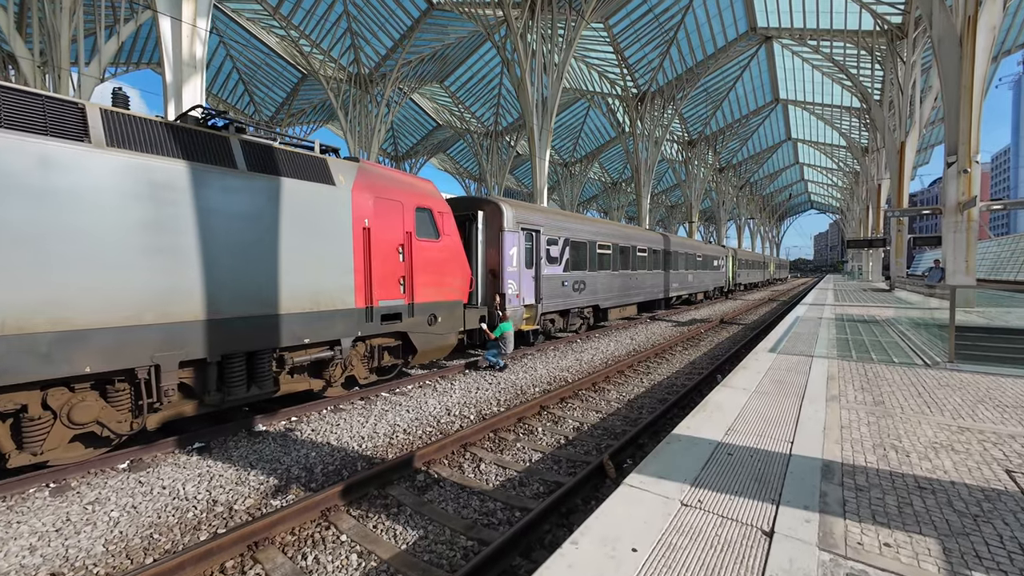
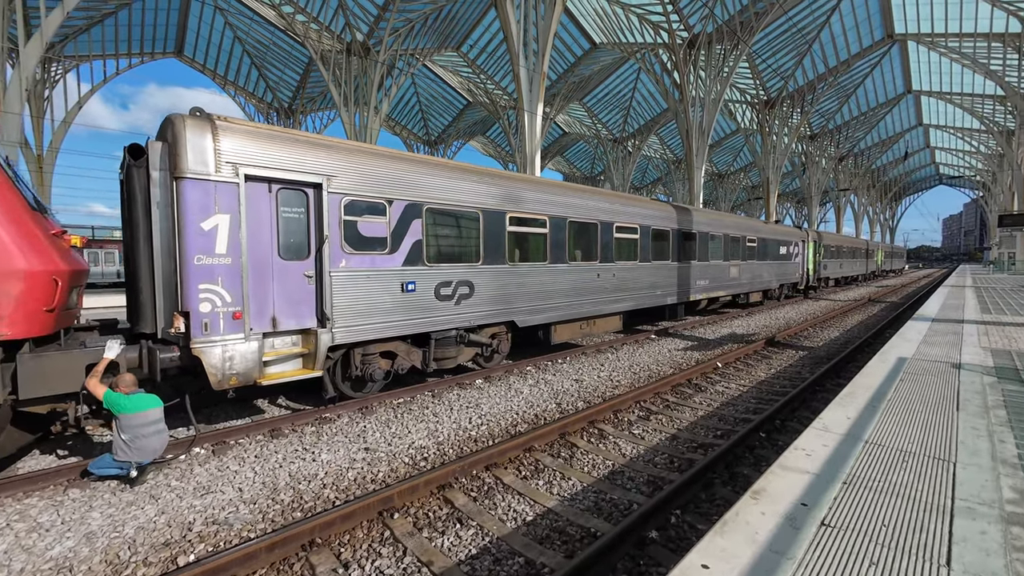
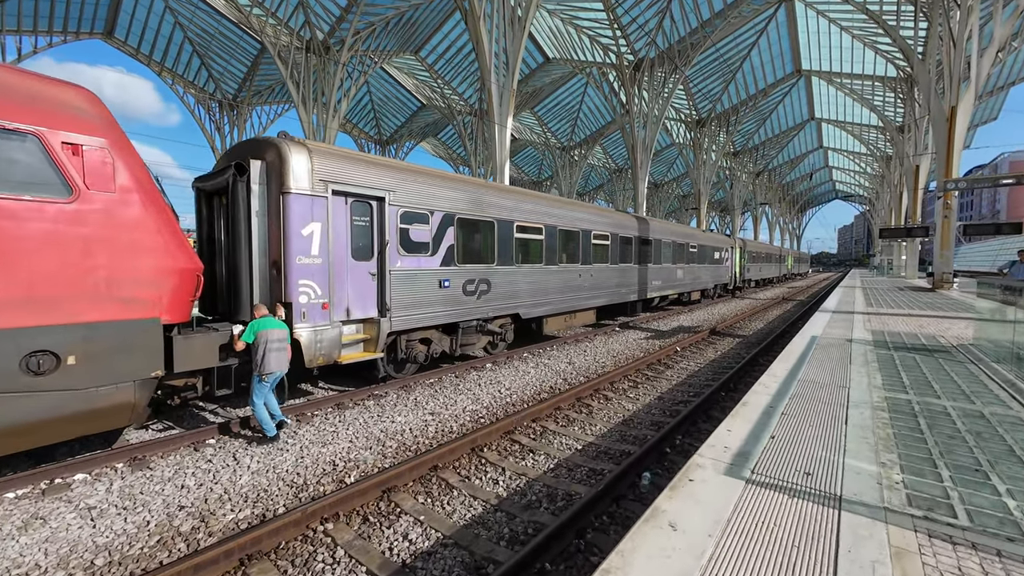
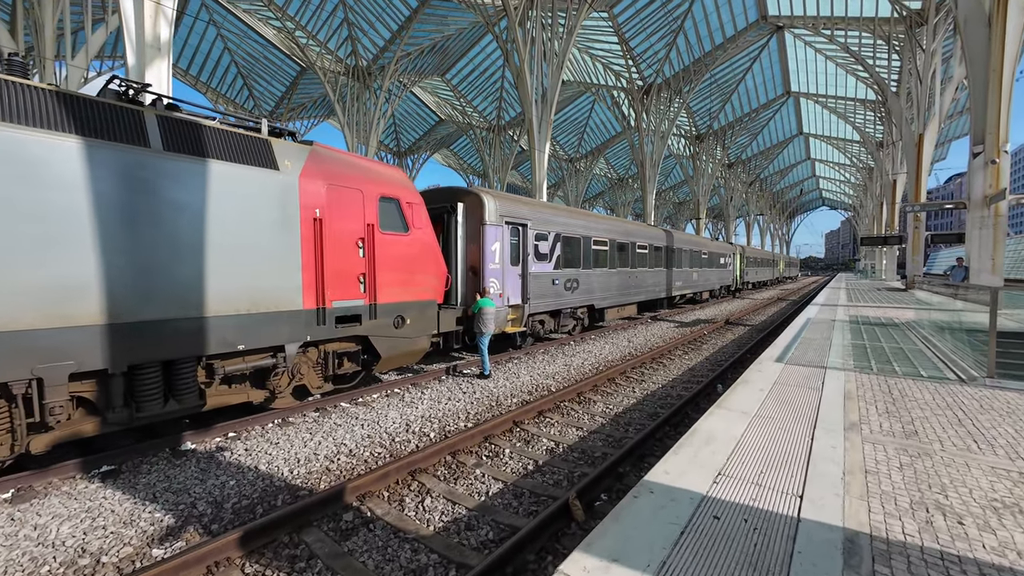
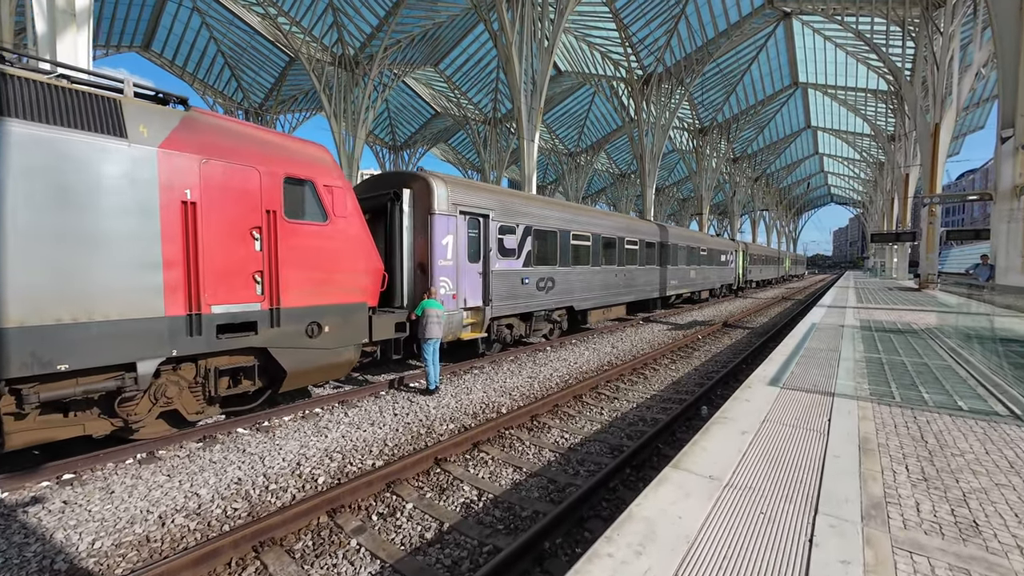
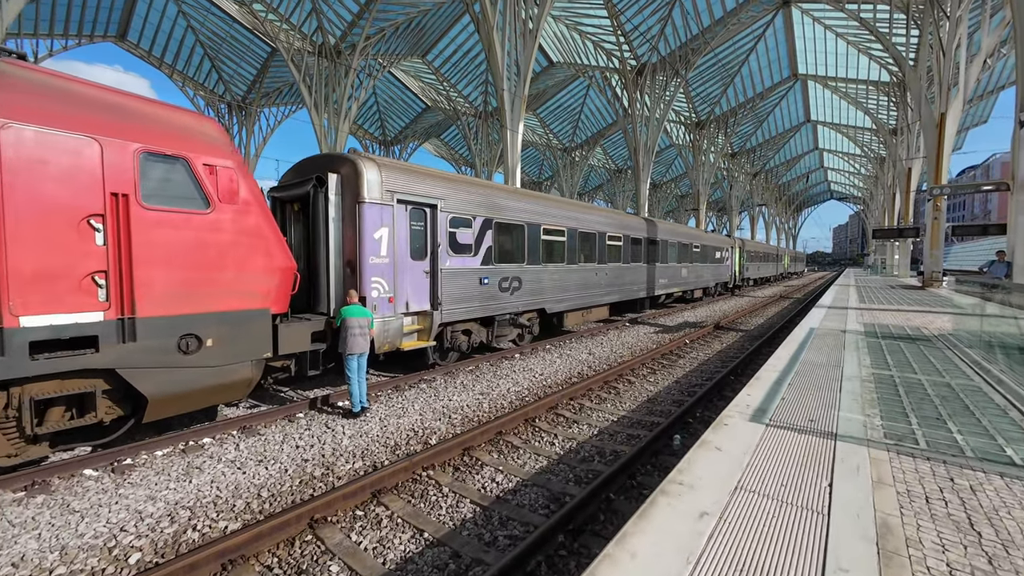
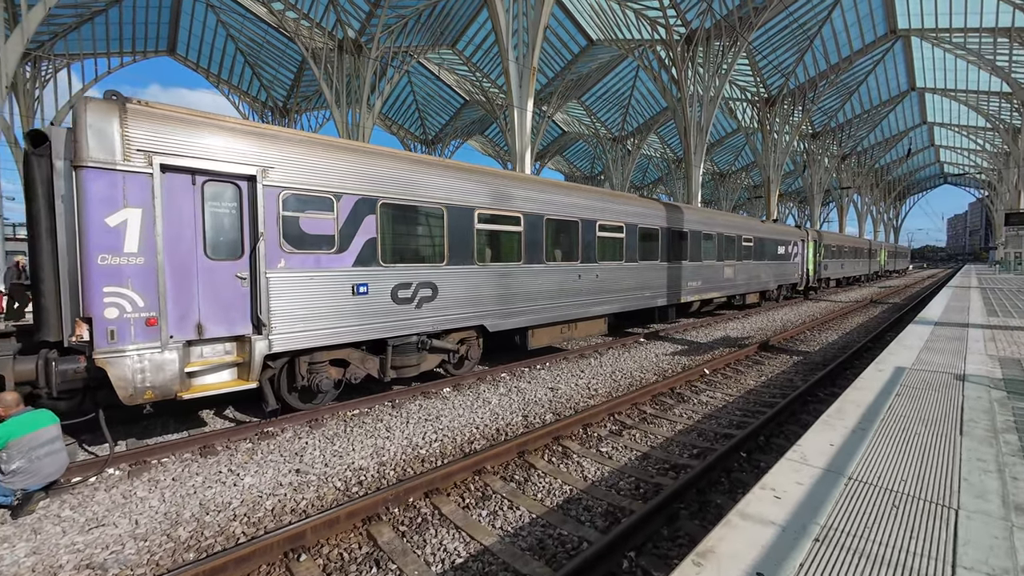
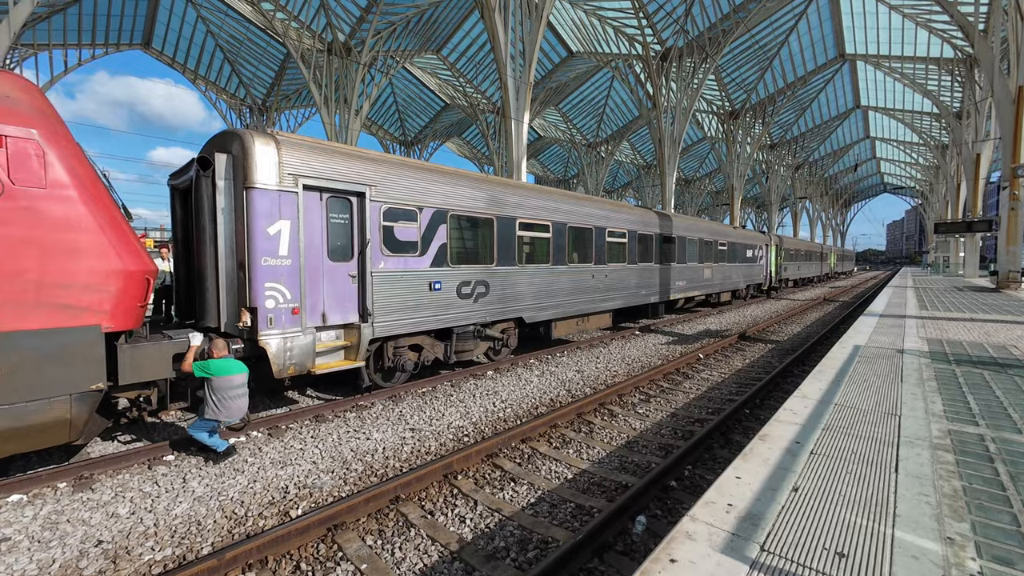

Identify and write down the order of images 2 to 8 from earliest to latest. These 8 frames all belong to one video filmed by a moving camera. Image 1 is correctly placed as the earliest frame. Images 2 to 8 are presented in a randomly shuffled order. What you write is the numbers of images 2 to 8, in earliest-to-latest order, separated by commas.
4, 5, 6, 3, 8, 2, 7
